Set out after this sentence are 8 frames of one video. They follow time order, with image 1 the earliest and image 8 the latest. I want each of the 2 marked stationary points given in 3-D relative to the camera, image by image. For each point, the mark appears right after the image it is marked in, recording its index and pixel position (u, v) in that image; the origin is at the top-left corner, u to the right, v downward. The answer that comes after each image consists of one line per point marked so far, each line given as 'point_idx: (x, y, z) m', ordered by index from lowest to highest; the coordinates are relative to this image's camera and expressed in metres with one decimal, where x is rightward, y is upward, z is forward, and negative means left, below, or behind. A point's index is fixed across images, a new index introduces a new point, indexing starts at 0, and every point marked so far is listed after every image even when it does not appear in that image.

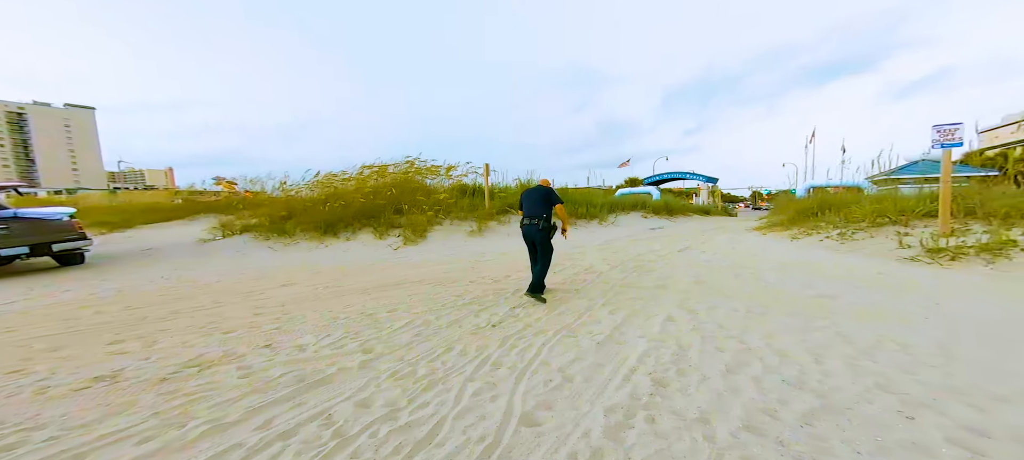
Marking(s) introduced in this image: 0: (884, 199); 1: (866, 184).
0: (+6.7, +0.6, +7.7) m
1: (+8.1, +1.2, +9.9) m
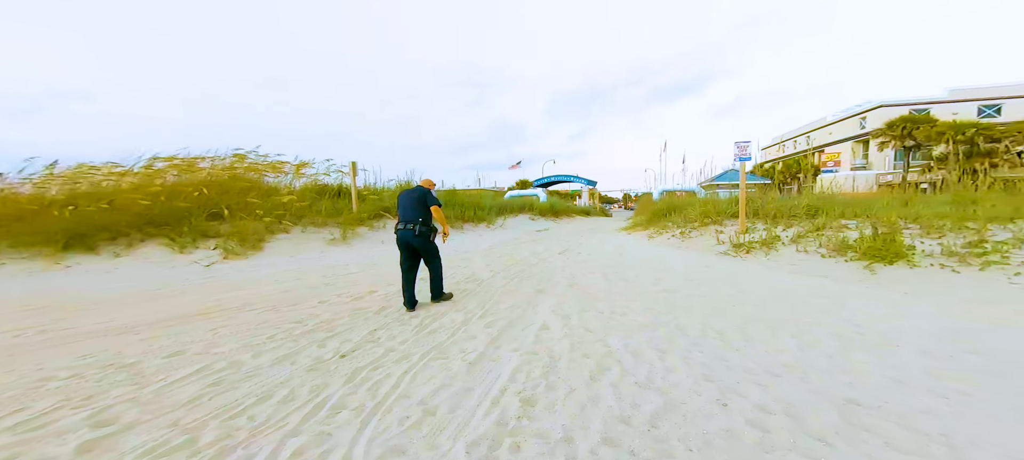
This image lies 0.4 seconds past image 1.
0: (+4.5, +0.6, +9.0) m
1: (+5.2, +1.2, +11.4) m
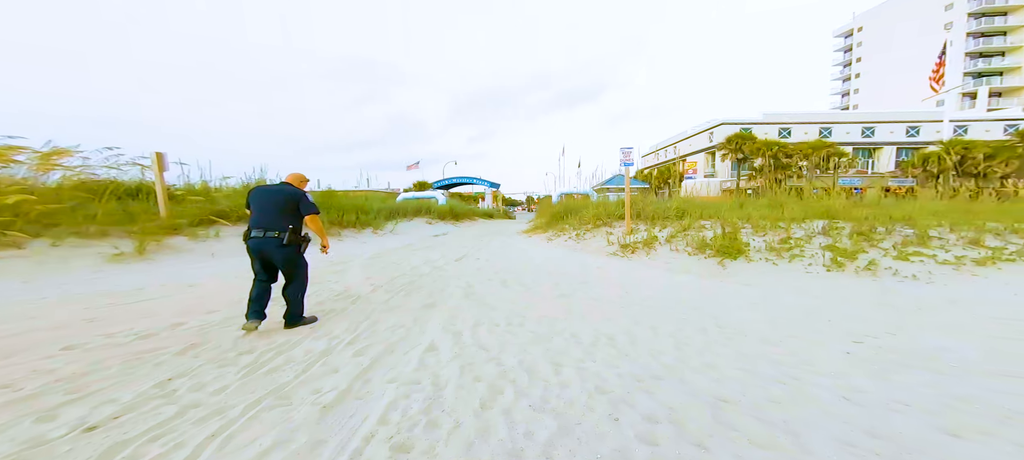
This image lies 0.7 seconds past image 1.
0: (+2.2, +0.6, +9.5) m
1: (+2.4, +1.2, +12.0) m
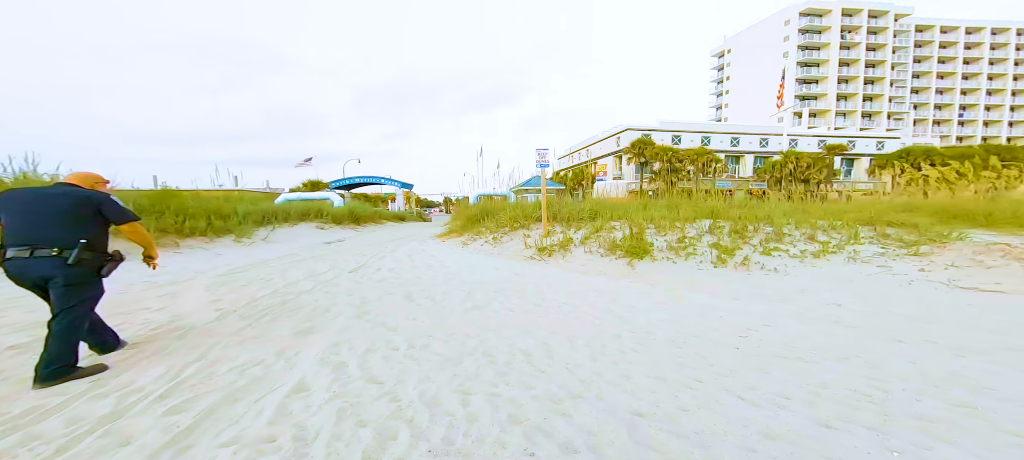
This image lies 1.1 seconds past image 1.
0: (+0.2, +0.5, +9.5) m
1: (-0.1, +1.2, +12.0) m
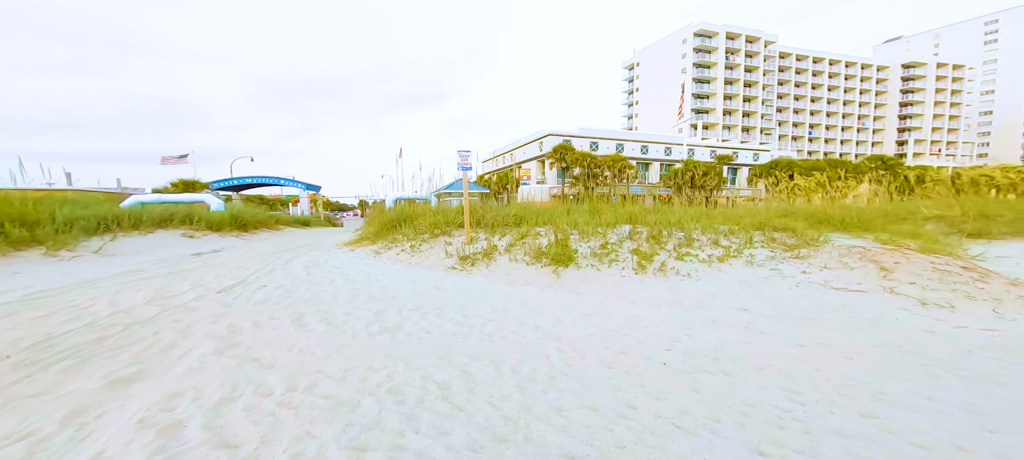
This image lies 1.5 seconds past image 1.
0: (-1.6, +0.4, +9.0) m
1: (-2.4, +1.0, +11.4) m
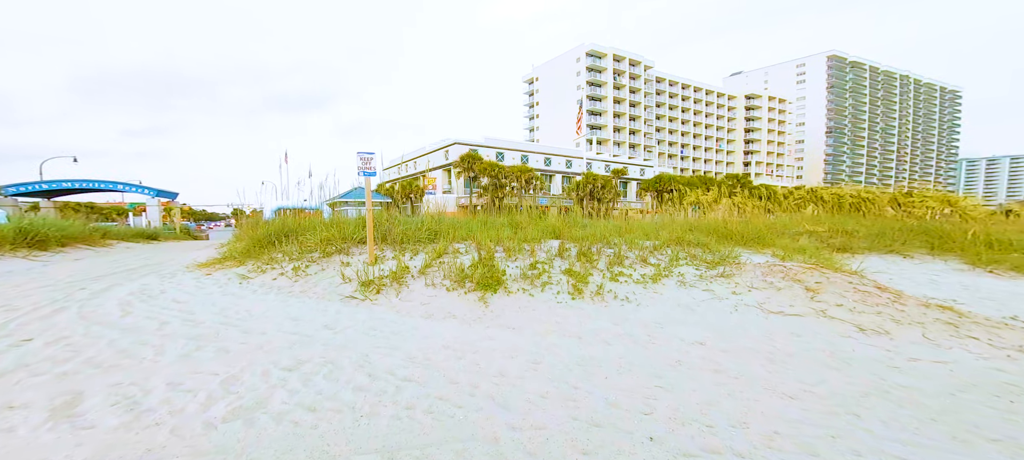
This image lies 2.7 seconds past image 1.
0: (-3.4, +0.1, +7.6) m
1: (-4.8, +0.6, +9.8) m
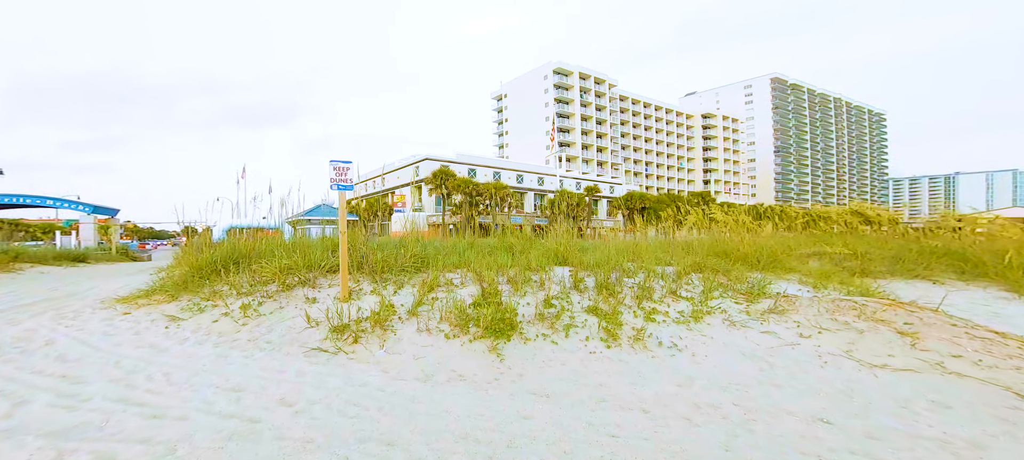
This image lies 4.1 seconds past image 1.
0: (-3.5, -0.3, +6.4) m
1: (-5.0, +0.1, +8.5) m
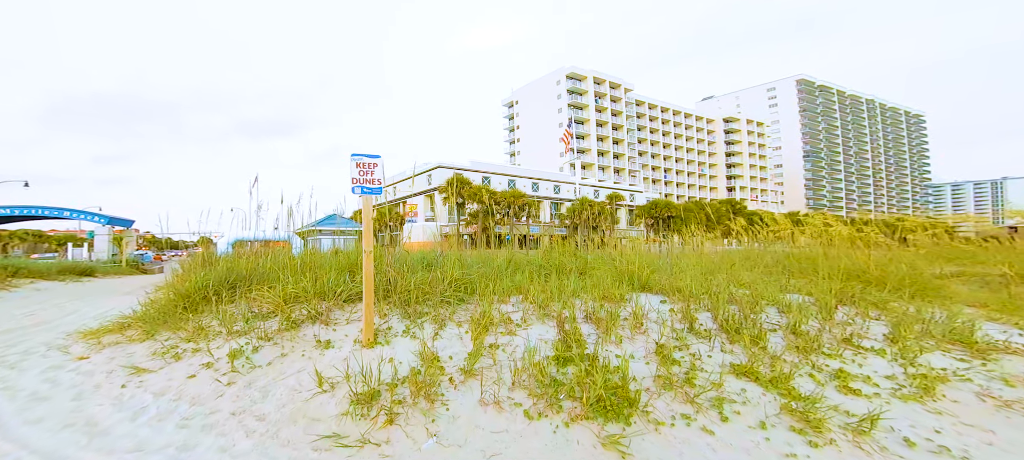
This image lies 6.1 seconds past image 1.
0: (-2.6, -0.6, +5.0) m
1: (-4.1, -0.2, +7.1) m
